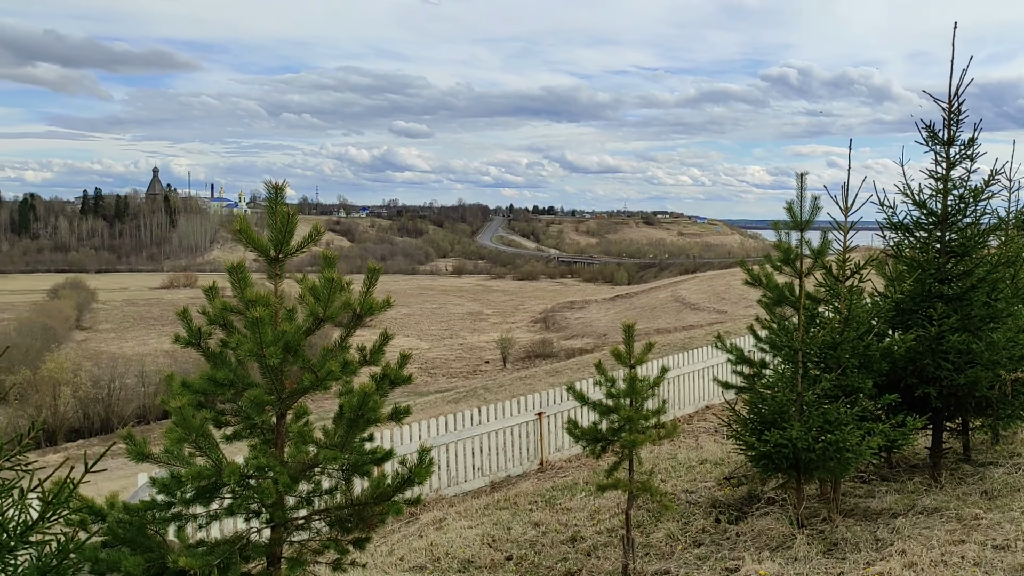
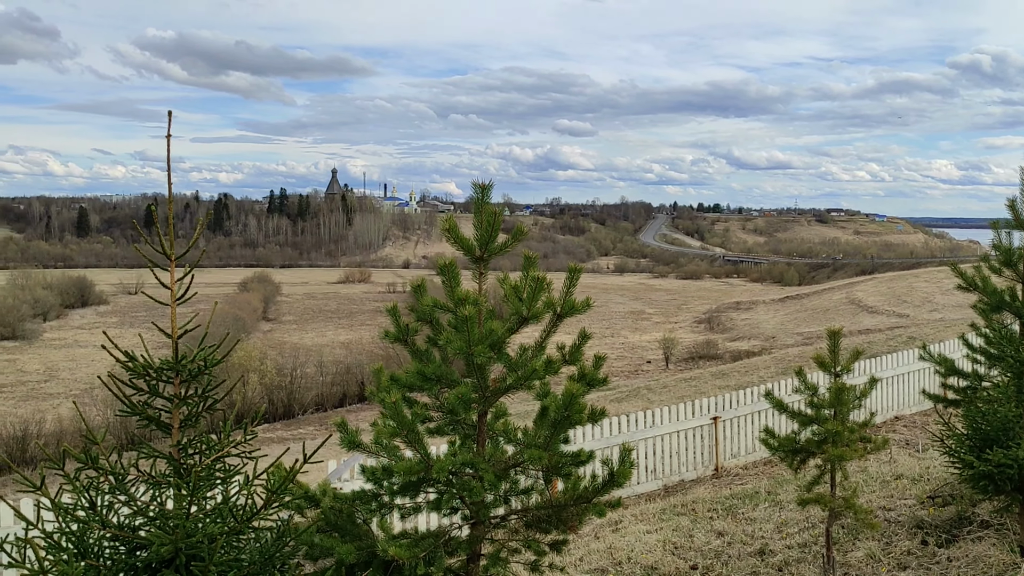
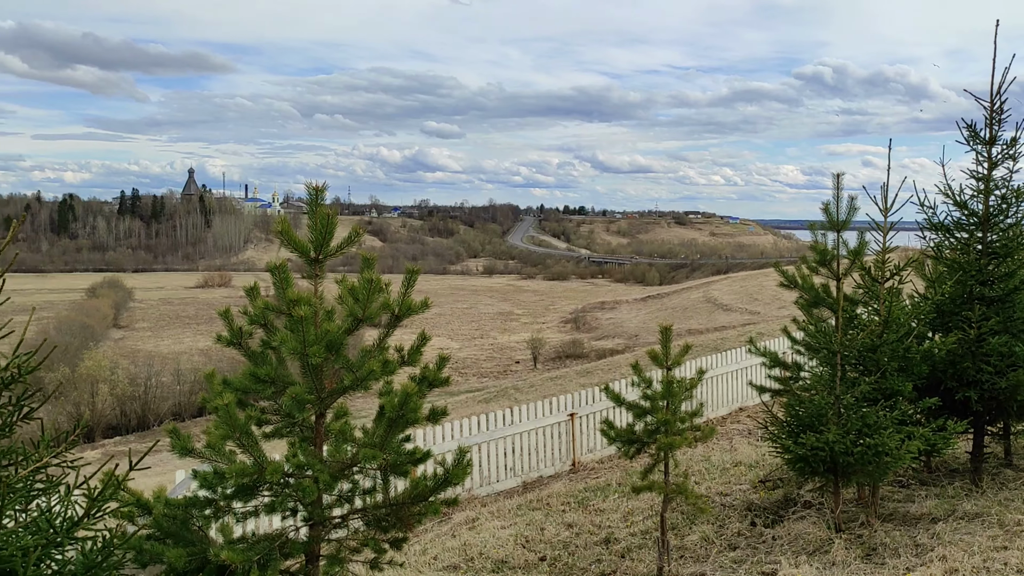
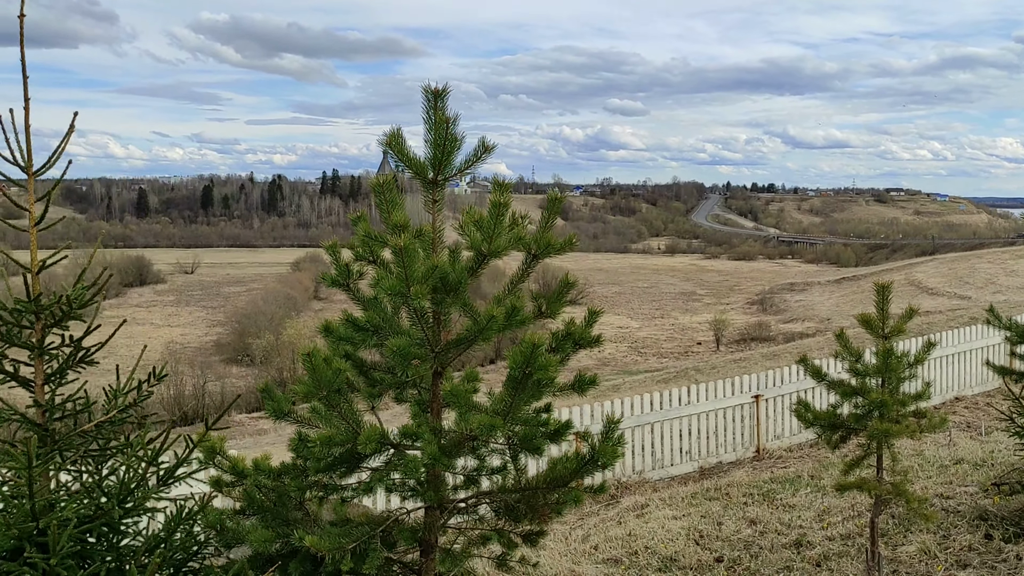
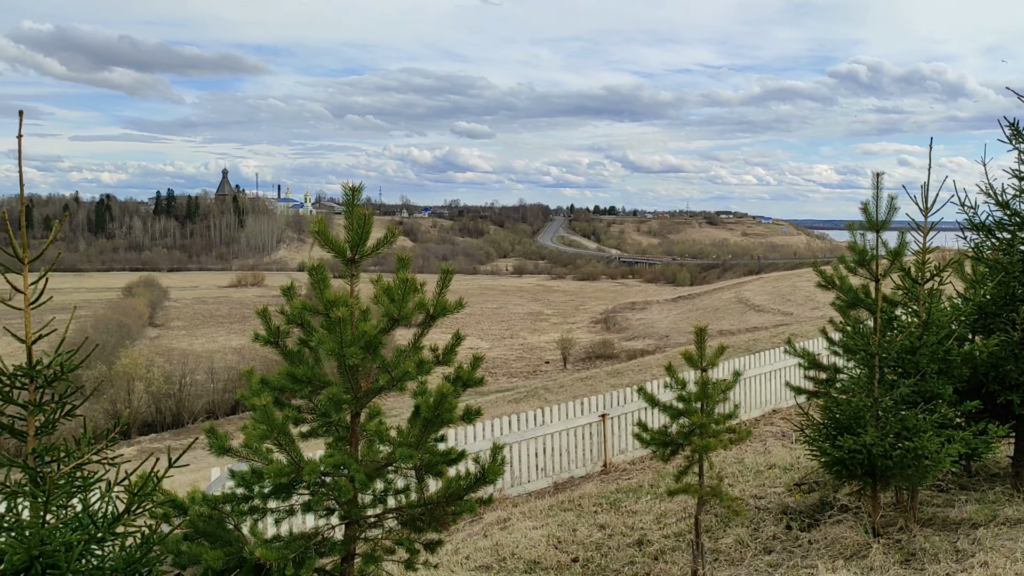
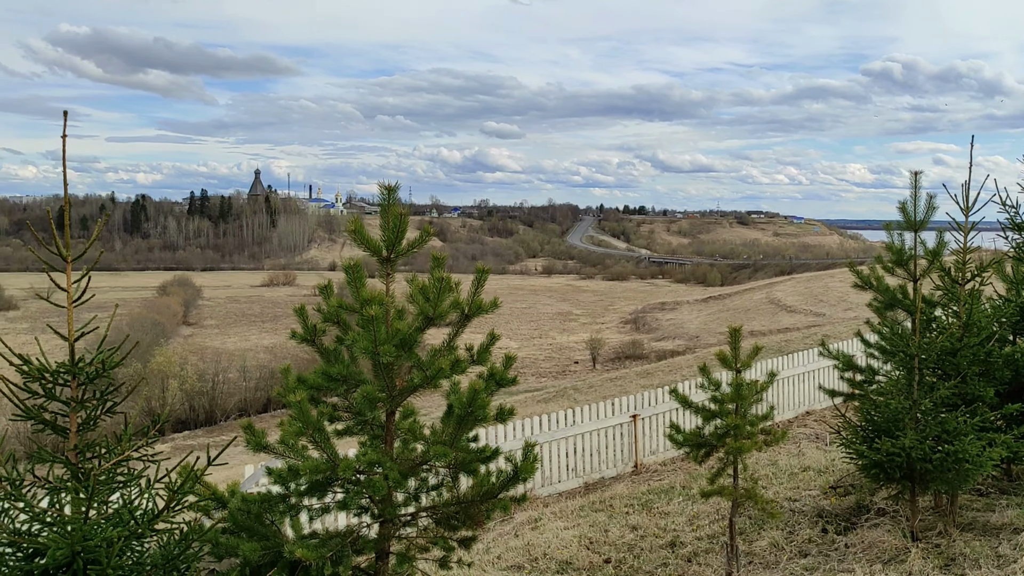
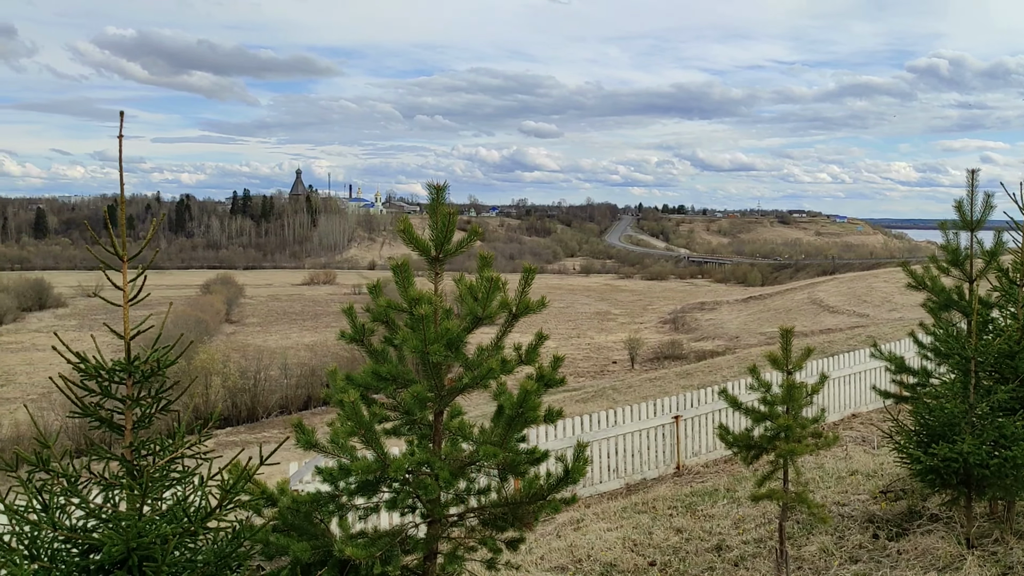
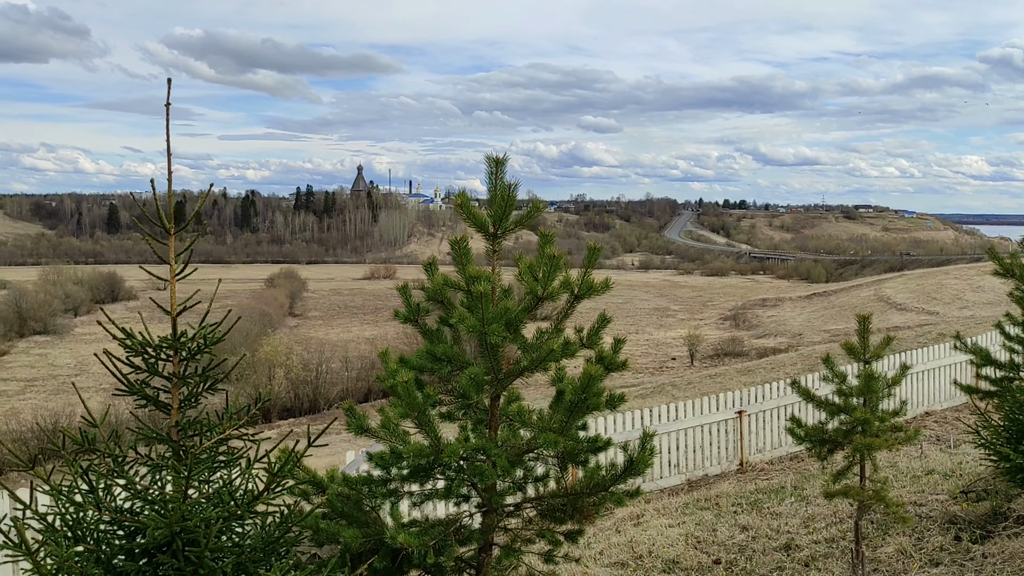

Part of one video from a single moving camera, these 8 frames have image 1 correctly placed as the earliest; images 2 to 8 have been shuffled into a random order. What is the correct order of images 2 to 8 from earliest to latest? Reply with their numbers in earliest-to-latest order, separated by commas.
3, 5, 6, 7, 2, 8, 4
